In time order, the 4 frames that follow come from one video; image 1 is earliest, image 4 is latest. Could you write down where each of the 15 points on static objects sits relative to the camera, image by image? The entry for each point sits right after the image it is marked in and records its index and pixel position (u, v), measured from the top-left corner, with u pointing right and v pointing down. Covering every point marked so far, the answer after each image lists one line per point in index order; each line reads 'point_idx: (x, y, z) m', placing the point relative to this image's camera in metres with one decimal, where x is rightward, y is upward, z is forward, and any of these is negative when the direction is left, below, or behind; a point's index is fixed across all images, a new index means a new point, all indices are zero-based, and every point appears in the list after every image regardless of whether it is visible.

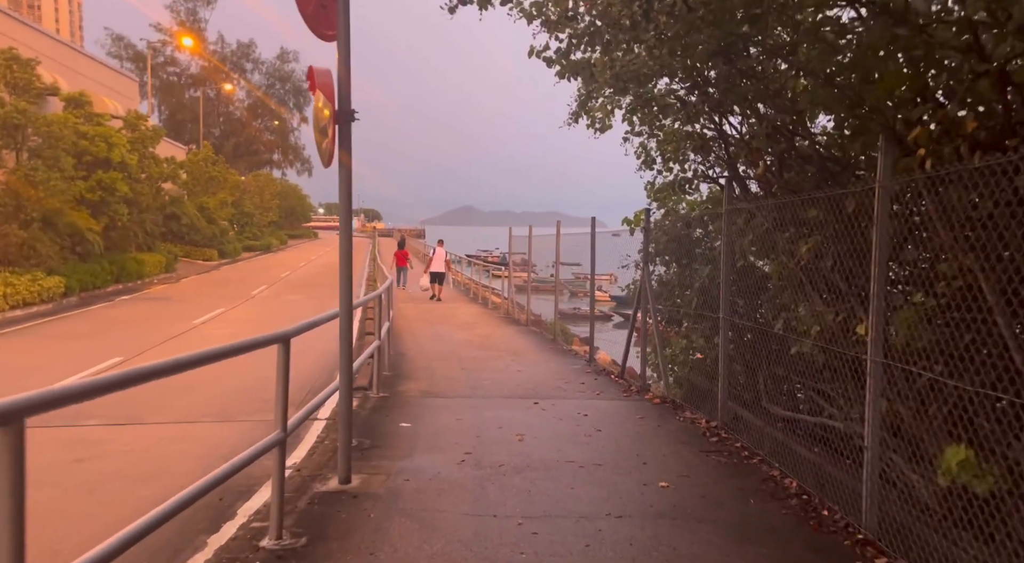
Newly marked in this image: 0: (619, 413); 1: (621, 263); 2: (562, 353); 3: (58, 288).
0: (+0.9, -1.1, +5.8) m
1: (+1.5, +0.2, +9.7) m
2: (+0.7, -1.1, +10.0) m
3: (-9.9, -0.1, +14.8) m
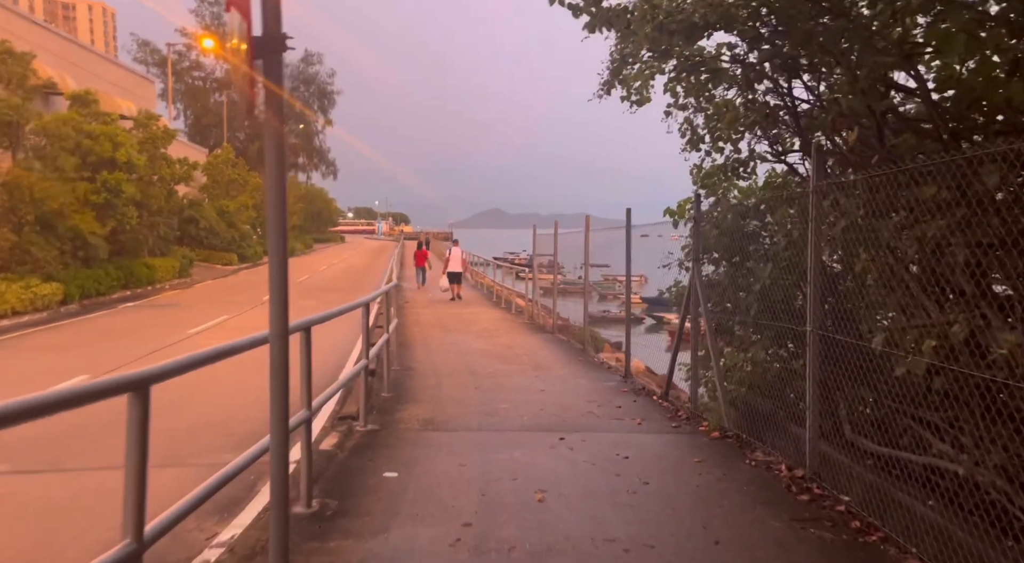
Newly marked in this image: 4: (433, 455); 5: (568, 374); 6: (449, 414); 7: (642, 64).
0: (+1.1, -1.2, +4.5) m
1: (+1.8, +0.2, +8.4) m
2: (+1.0, -1.1, +8.7) m
3: (-9.4, -0.3, +13.9) m
4: (-0.5, -1.2, +4.5) m
5: (+0.7, -1.1, +8.1) m
6: (-0.5, -1.2, +5.9) m
7: (+1.2, +2.1, +6.5) m
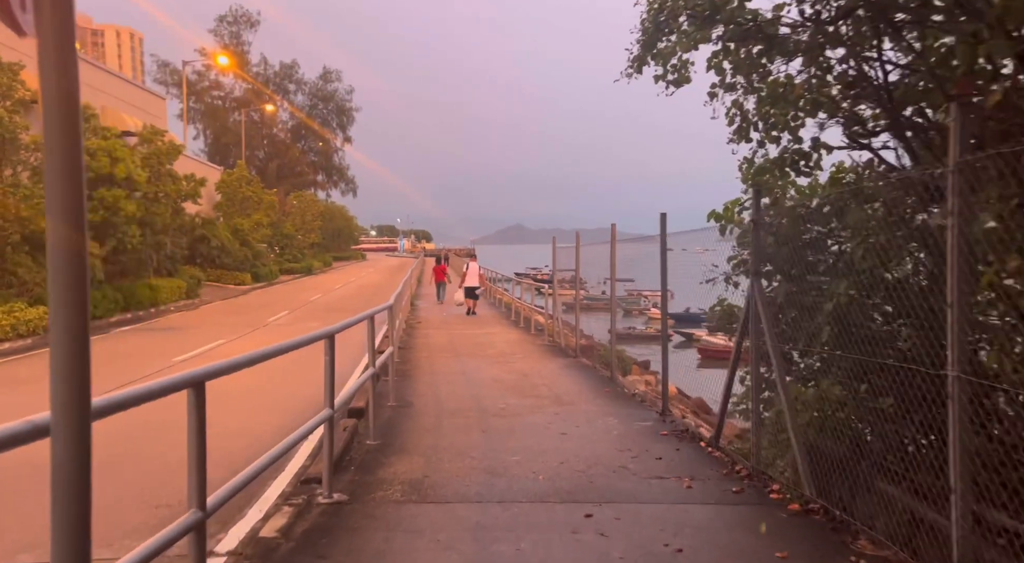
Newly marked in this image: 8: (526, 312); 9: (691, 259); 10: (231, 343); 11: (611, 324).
0: (+1.1, -1.3, +3.3) m
1: (+2.0, 0.0, +7.1) m
2: (+1.2, -1.3, +7.4) m
3: (-9.1, -0.7, +13.0) m
4: (-0.5, -1.3, +3.3) m
5: (+0.8, -1.3, +6.8) m
6: (-0.5, -1.3, +4.7) m
7: (+1.3, +1.9, +5.3) m
8: (+0.4, -0.8, +17.3) m
9: (+1.9, +0.3, +7.3) m
10: (-5.4, -1.2, +12.9) m
11: (+1.5, -0.7, +10.4) m
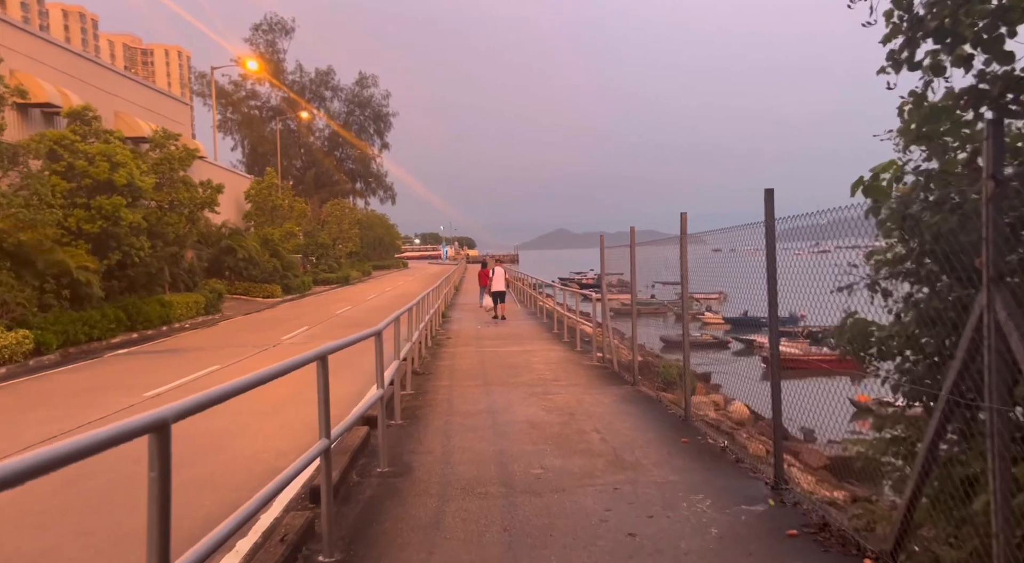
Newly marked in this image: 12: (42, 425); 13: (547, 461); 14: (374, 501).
0: (+1.1, -1.3, +1.1) m
1: (+2.2, 0.0, +4.9) m
2: (+1.5, -1.4, +5.3) m
3: (-8.4, -1.1, +11.5) m
4: (-0.4, -1.4, +1.3) m
5: (+1.1, -1.4, +4.7) m
6: (-0.3, -1.4, +2.6) m
7: (+1.4, +1.9, +3.2) m
8: (+1.3, -0.9, +15.2) m
9: (+2.2, +0.2, +5.1) m
10: (-4.7, -1.4, +11.2) m
11: (+2.0, -0.8, +8.2) m
12: (-5.5, -1.7, +8.0) m
13: (+0.3, -1.4, +5.2) m
14: (-0.9, -1.4, +4.4) m
